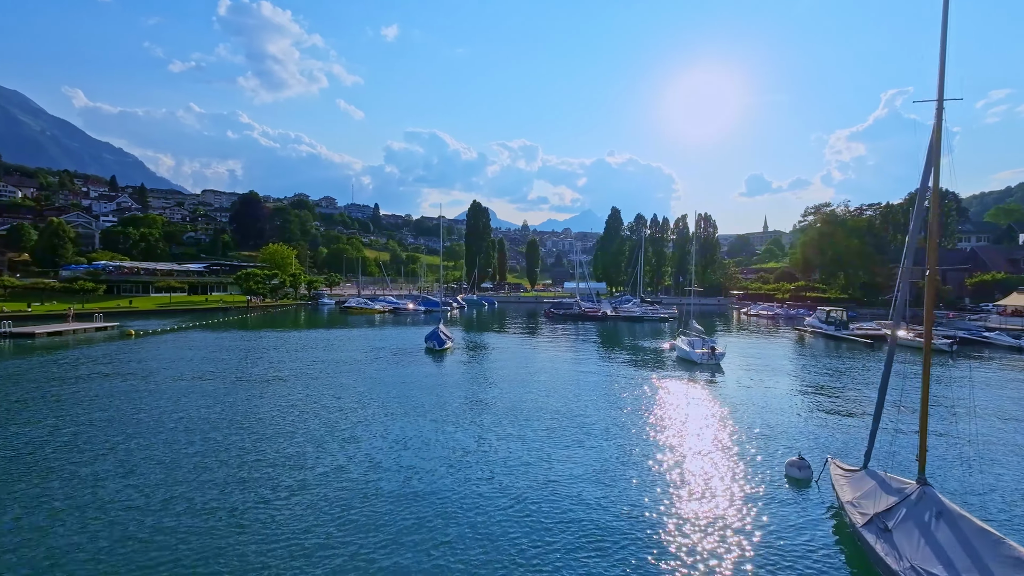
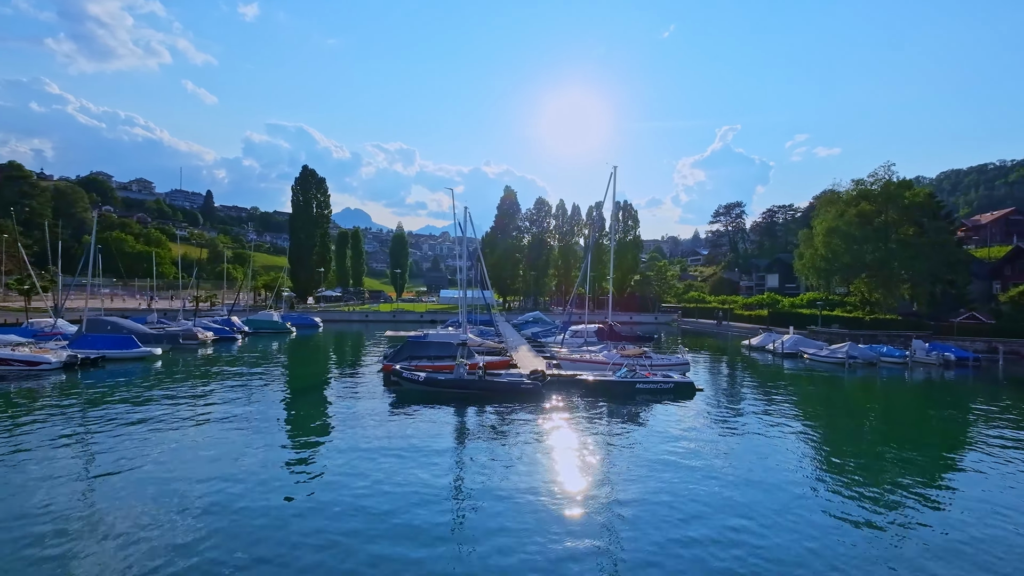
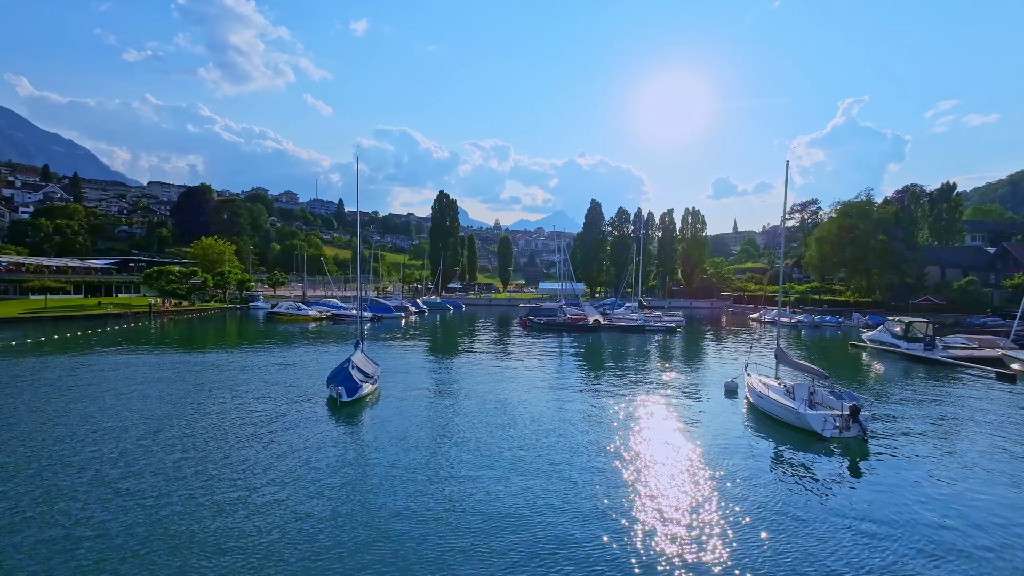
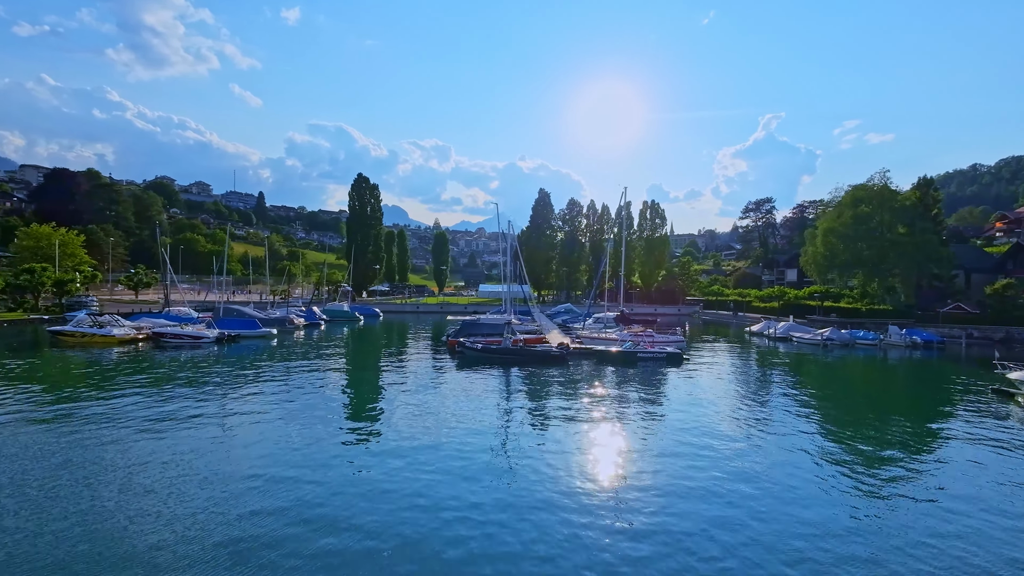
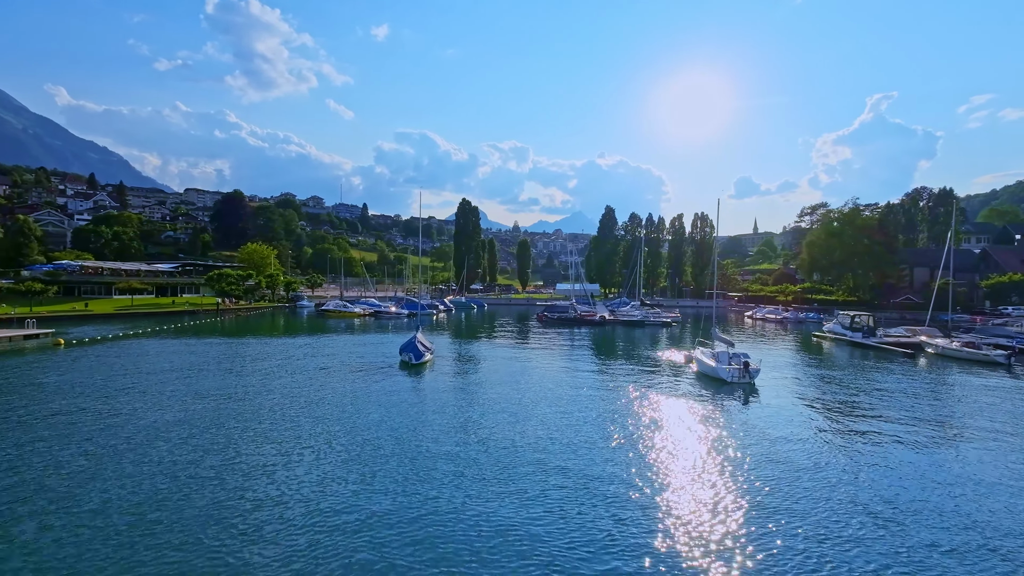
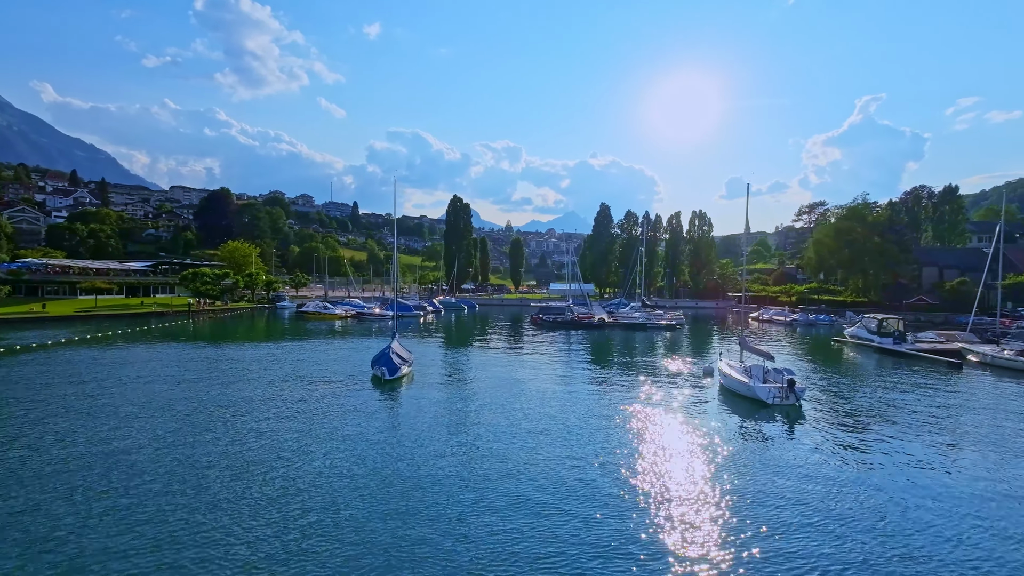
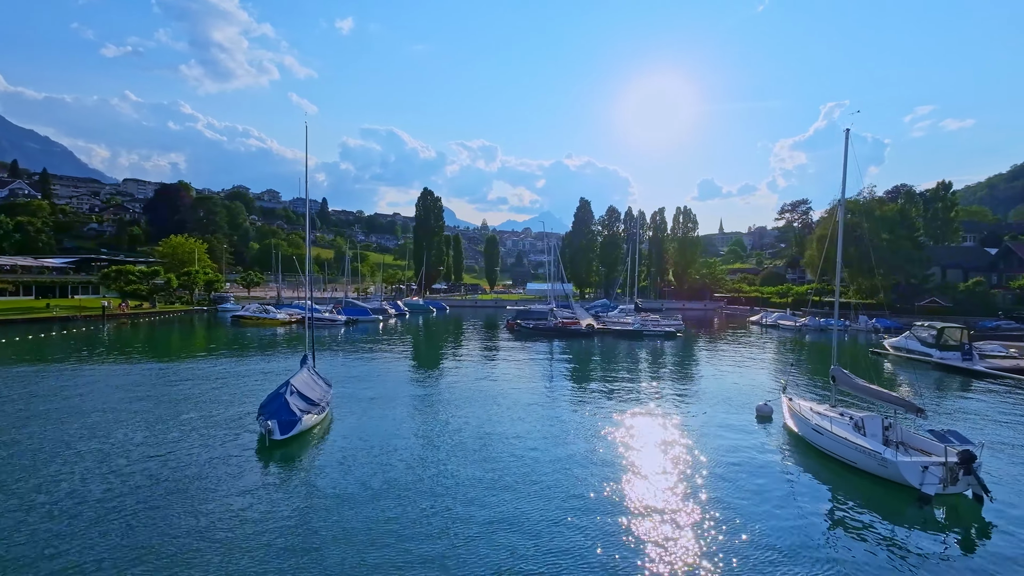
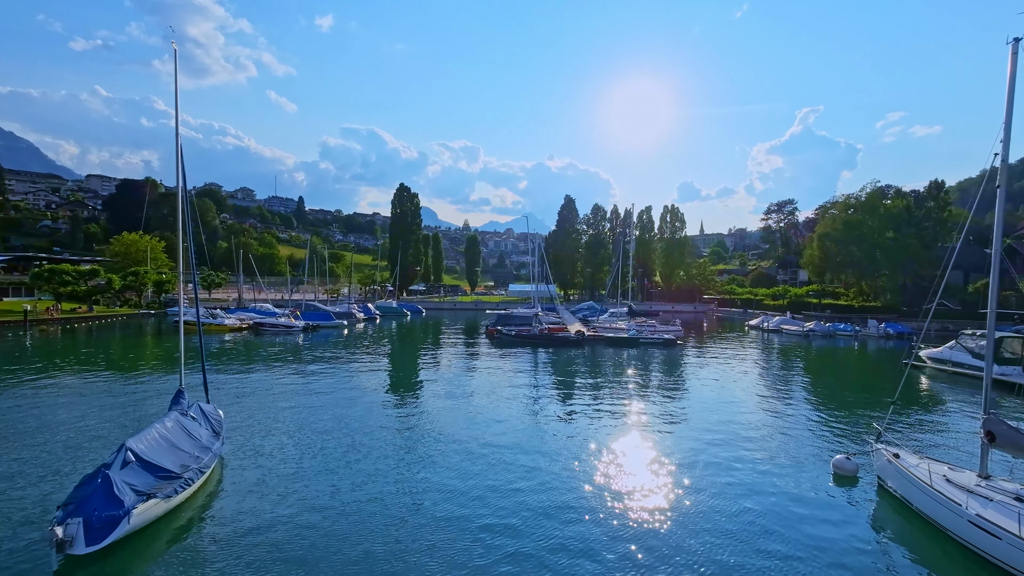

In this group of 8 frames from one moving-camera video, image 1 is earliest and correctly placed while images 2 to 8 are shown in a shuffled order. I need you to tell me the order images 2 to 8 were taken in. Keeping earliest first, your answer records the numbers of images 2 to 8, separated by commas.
5, 6, 3, 7, 8, 4, 2
